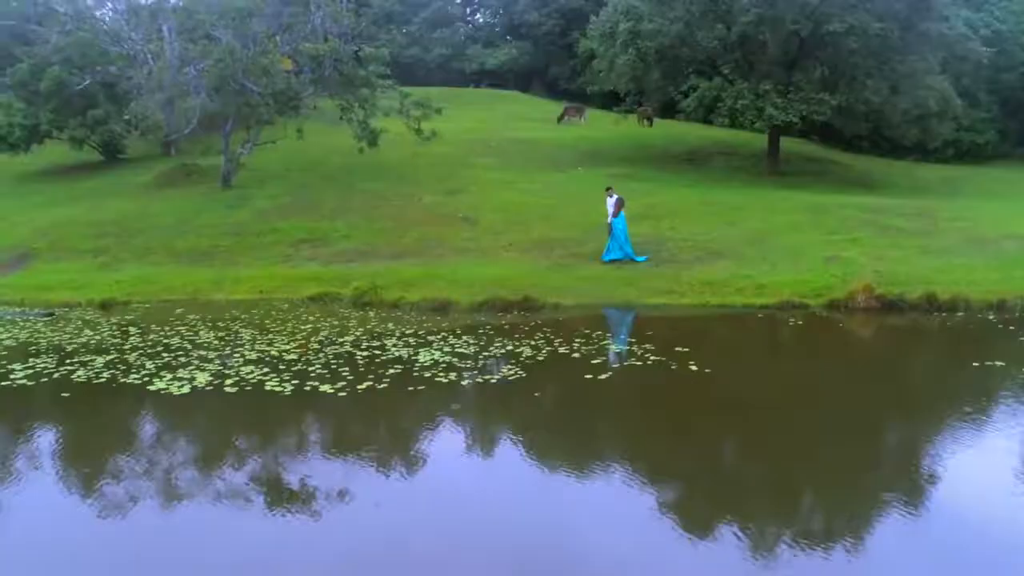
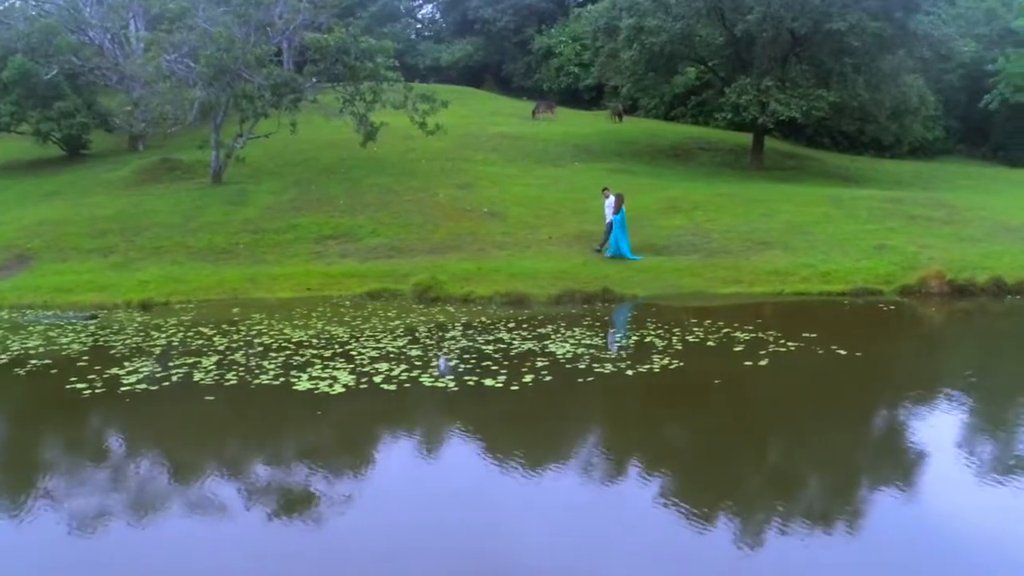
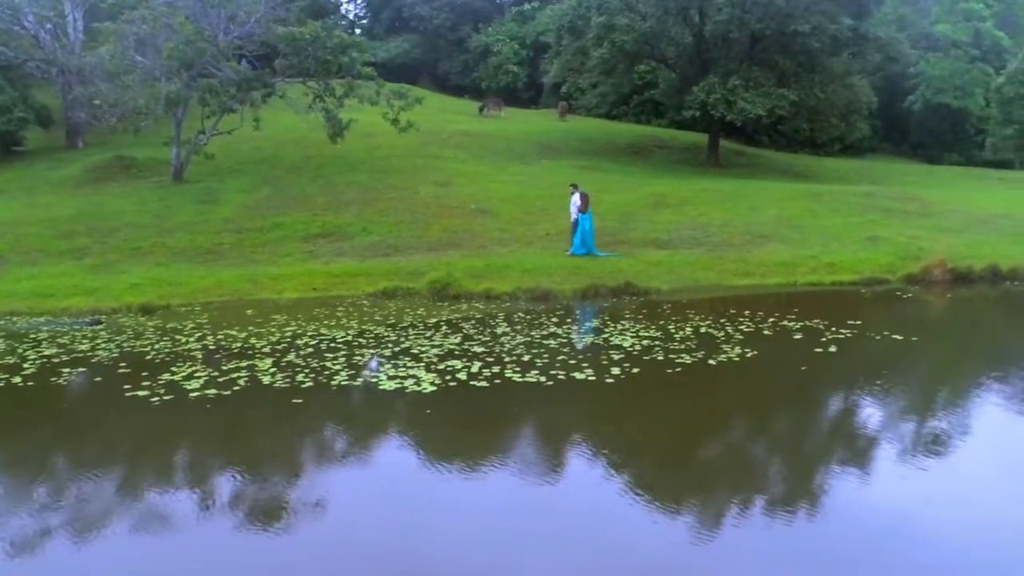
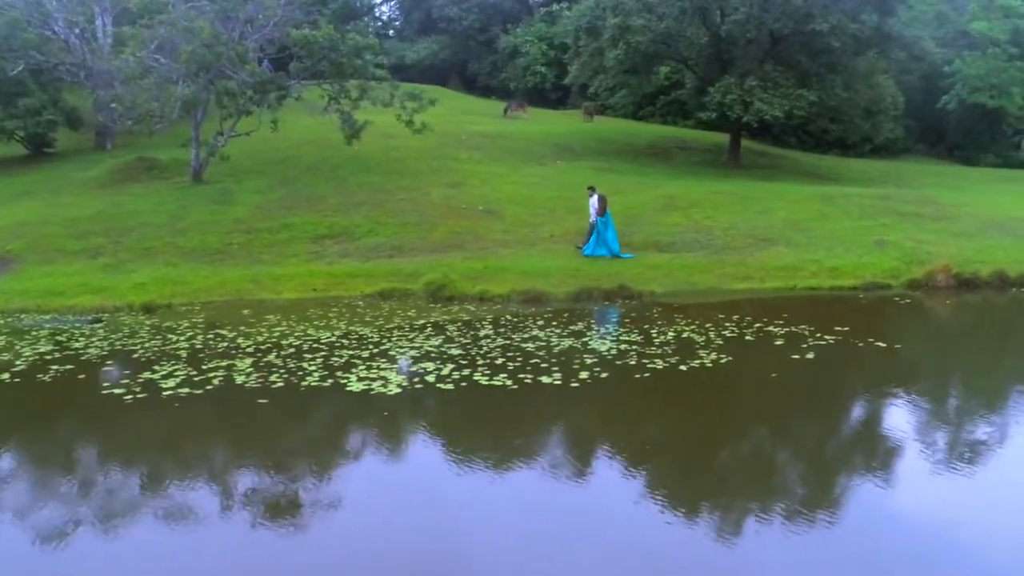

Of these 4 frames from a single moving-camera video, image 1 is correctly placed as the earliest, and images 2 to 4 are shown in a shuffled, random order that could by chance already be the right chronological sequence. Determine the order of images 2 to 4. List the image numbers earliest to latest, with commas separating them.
2, 4, 3
